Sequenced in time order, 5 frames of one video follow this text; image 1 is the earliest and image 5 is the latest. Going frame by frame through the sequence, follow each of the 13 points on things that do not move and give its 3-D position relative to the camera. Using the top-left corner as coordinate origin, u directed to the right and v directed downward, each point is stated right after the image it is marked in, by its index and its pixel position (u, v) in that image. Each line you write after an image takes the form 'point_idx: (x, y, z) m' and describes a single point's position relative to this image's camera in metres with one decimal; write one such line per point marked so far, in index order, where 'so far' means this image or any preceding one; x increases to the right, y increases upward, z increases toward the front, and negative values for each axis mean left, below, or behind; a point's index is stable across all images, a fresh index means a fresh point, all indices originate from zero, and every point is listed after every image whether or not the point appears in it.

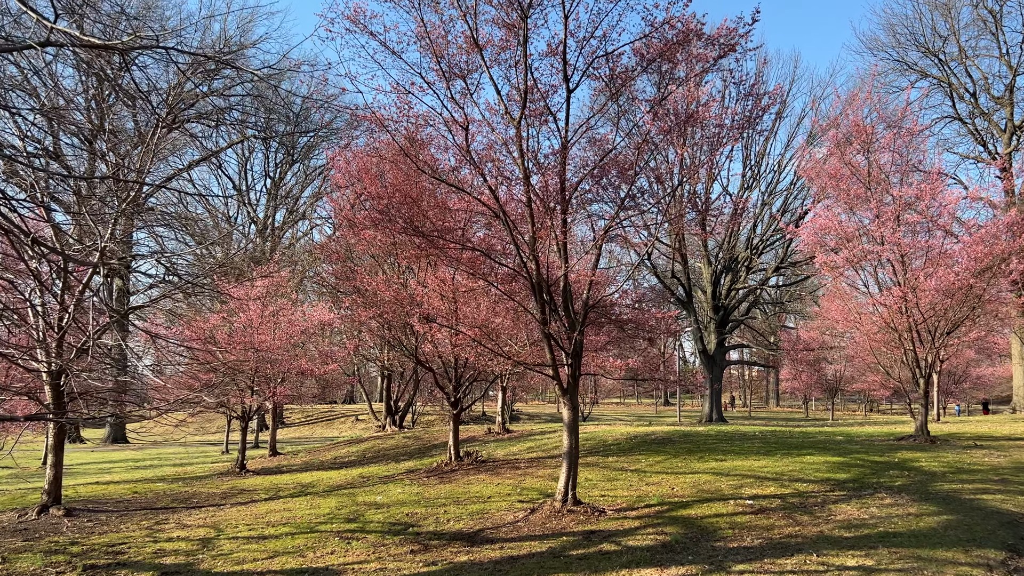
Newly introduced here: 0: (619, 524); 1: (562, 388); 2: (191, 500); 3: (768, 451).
0: (+0.9, -1.9, +6.6) m
1: (+0.5, -0.9, +7.5) m
2: (-4.7, -3.1, +11.8) m
3: (+3.6, -2.3, +11.5) m
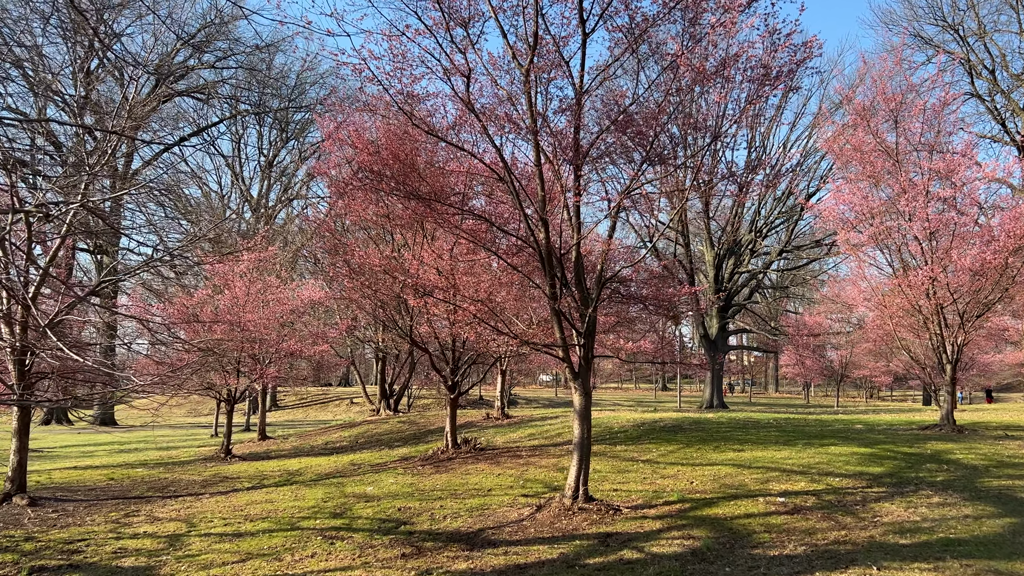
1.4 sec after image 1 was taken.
0: (+0.9, -1.7, +5.9) m
1: (+0.5, -0.7, +6.7) m
2: (-4.7, -2.7, +11.0) m
3: (+3.6, -2.0, +10.7) m
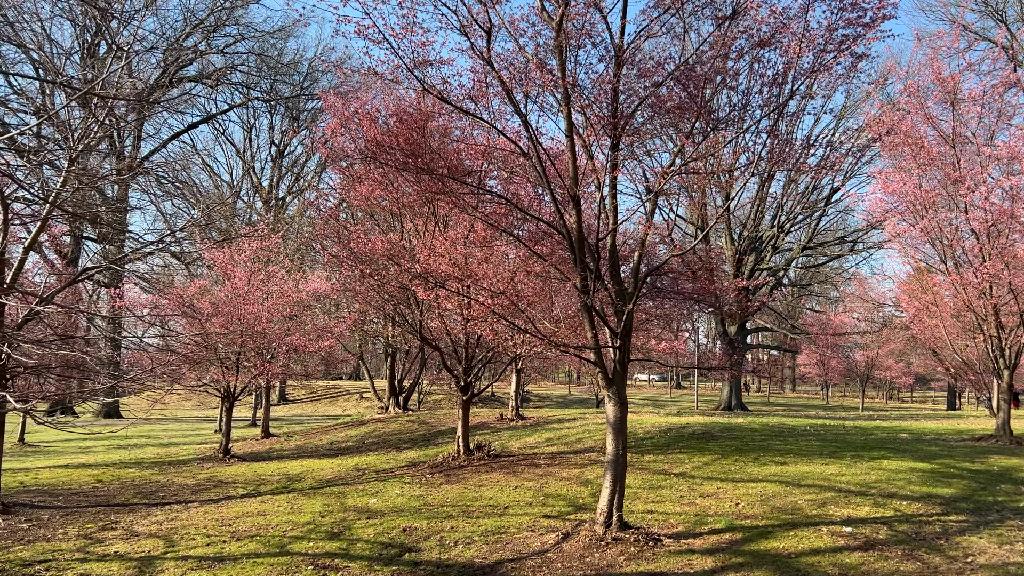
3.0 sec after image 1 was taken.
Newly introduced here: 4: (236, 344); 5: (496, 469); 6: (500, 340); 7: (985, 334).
0: (+1.1, -1.7, +5.0) m
1: (+0.7, -0.6, +5.8) m
2: (-4.4, -2.6, +10.2) m
3: (+3.9, -2.0, +9.8) m
4: (-4.9, -1.0, +14.4) m
5: (-0.2, -2.1, +9.5) m
6: (-0.1, -0.5, +8.5) m
7: (+6.7, -0.7, +11.4) m
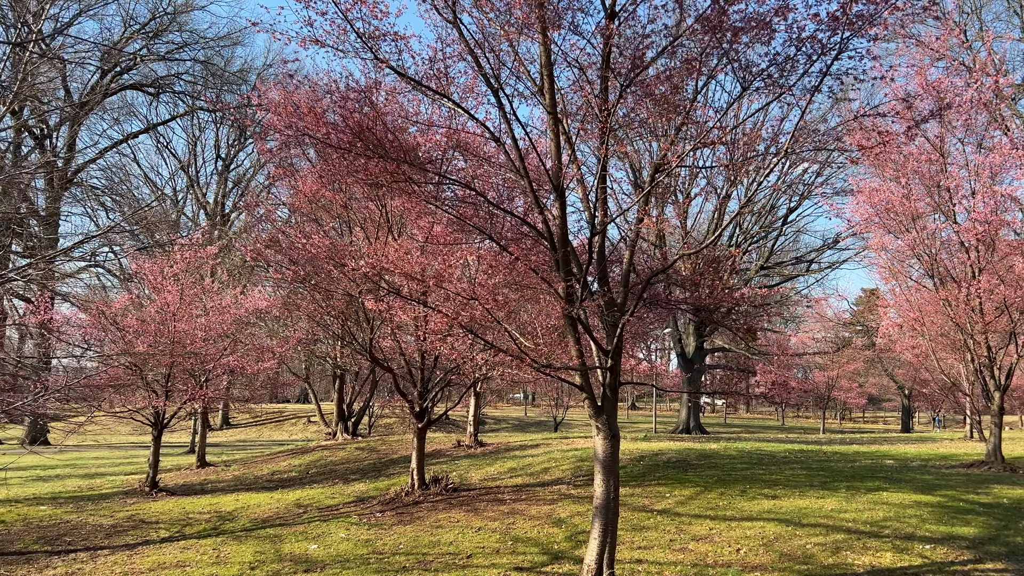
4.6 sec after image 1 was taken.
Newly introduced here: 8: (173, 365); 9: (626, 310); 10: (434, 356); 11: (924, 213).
0: (+0.9, -1.7, +4.0) m
1: (+0.5, -0.7, +4.8) m
2: (-4.9, -2.7, +8.9) m
3: (+3.4, -2.1, +8.9) m
4: (-5.6, -1.2, +13.1) m
5: (-0.6, -2.3, +8.4) m
6: (-0.5, -0.7, +7.5) m
7: (+6.1, -0.9, +10.8) m
8: (-5.6, -1.3, +13.4) m
9: (+0.7, -0.2, +5.0) m
10: (-1.0, -0.8, +9.9) m
11: (+5.4, +0.9, +10.6) m
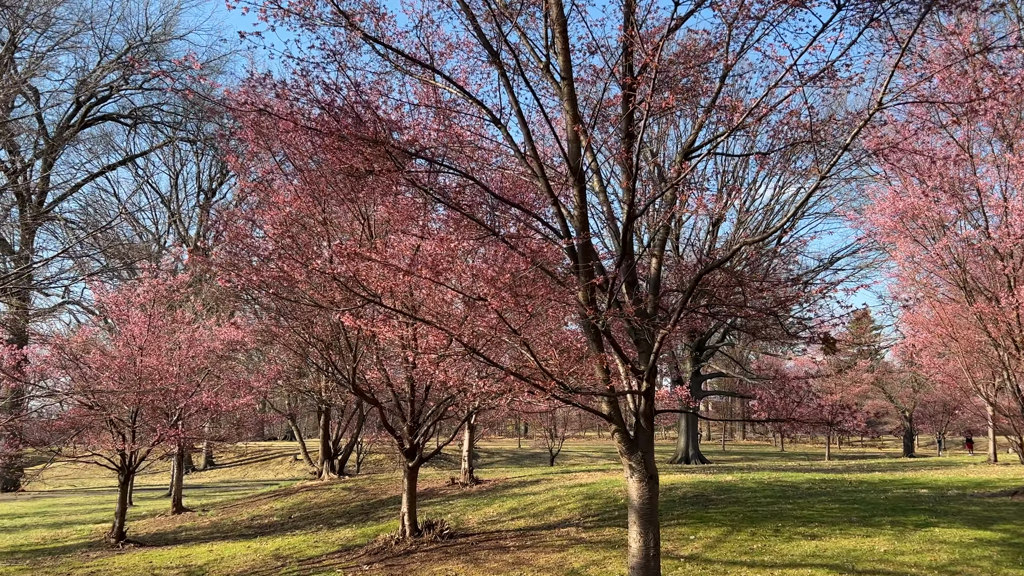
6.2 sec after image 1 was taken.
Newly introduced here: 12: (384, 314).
0: (+1.0, -1.7, +3.1) m
1: (+0.5, -0.7, +3.9) m
2: (-4.8, -3.0, +7.8) m
3: (+3.5, -2.3, +8.0) m
4: (-5.6, -1.7, +12.1) m
5: (-0.5, -2.5, +7.5) m
6: (-0.5, -0.8, +6.6) m
7: (+6.1, -1.0, +10.0) m
8: (-5.6, -1.8, +12.4) m
9: (+0.7, -0.2, +4.1) m
10: (-1.0, -1.1, +8.9) m
11: (+5.3, +0.8, +9.8) m
12: (-1.0, -0.3, +5.9) m
